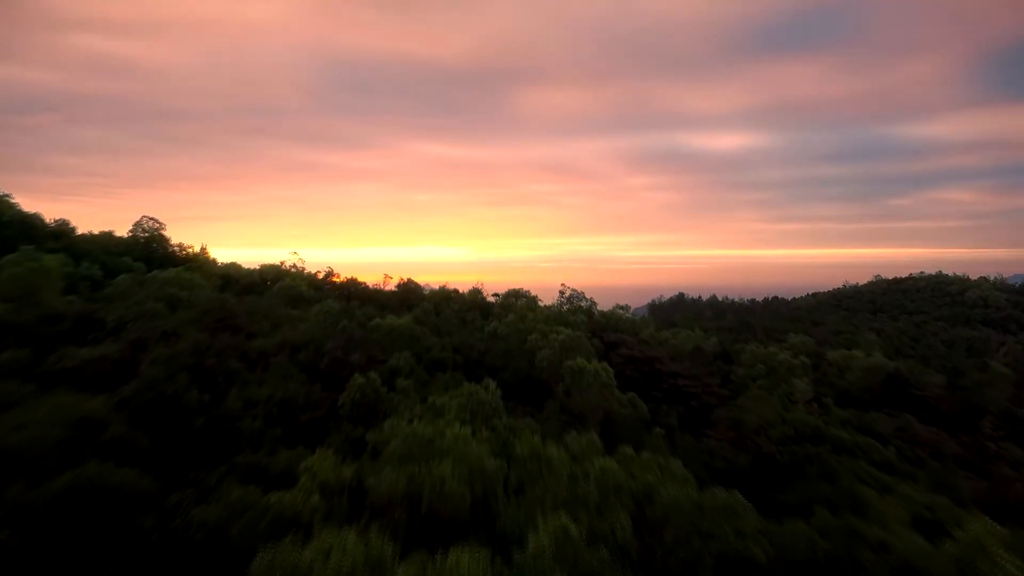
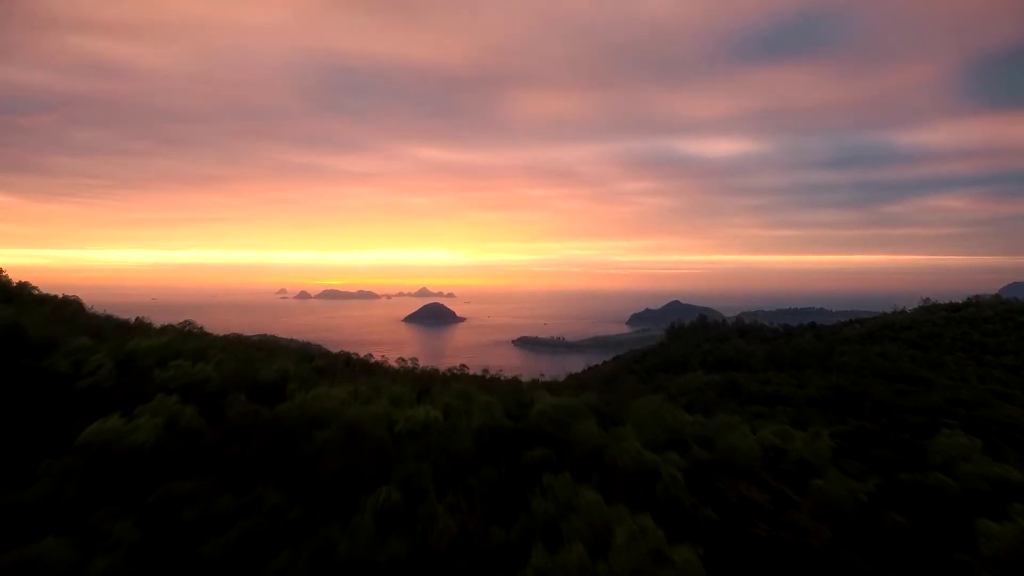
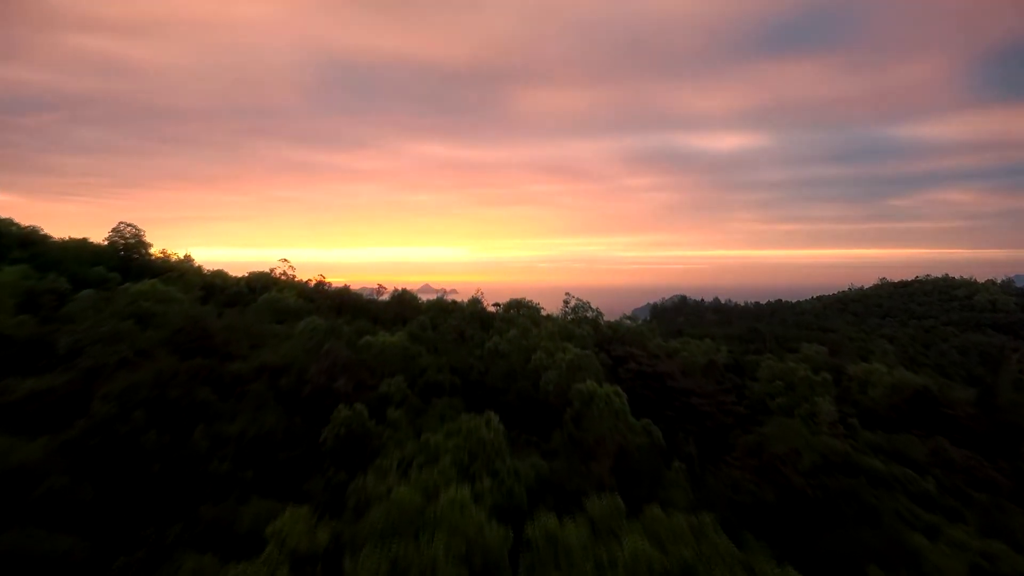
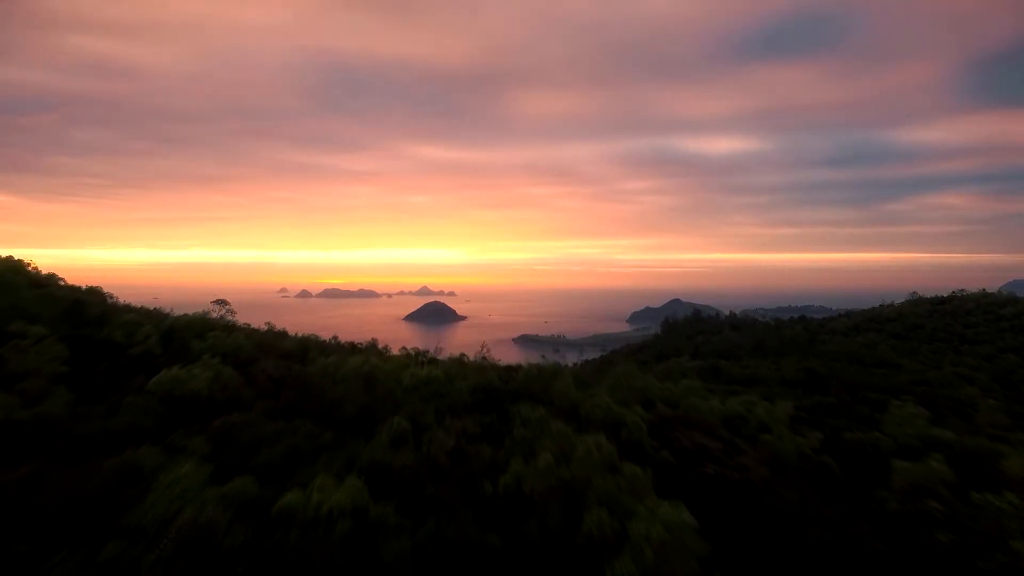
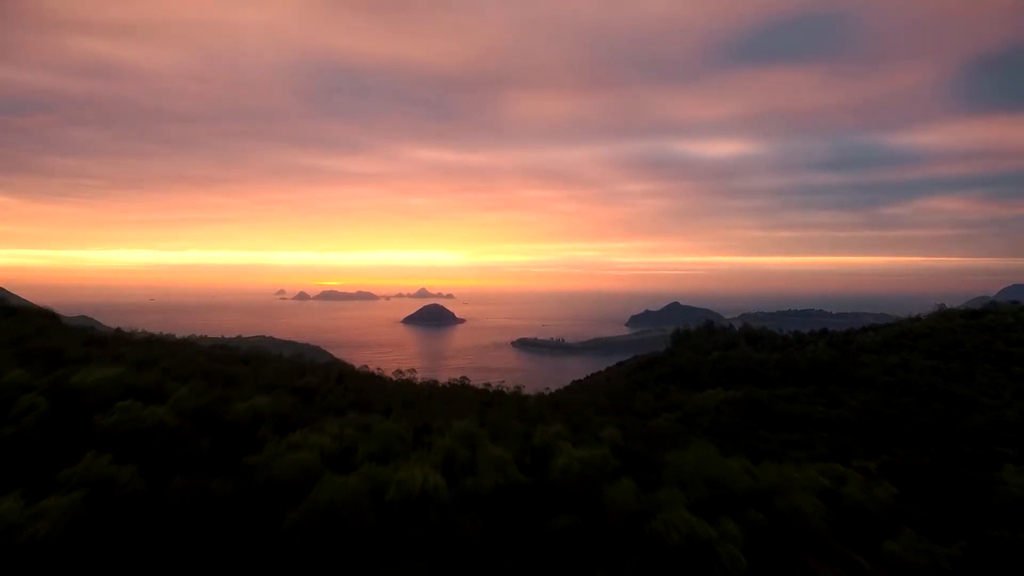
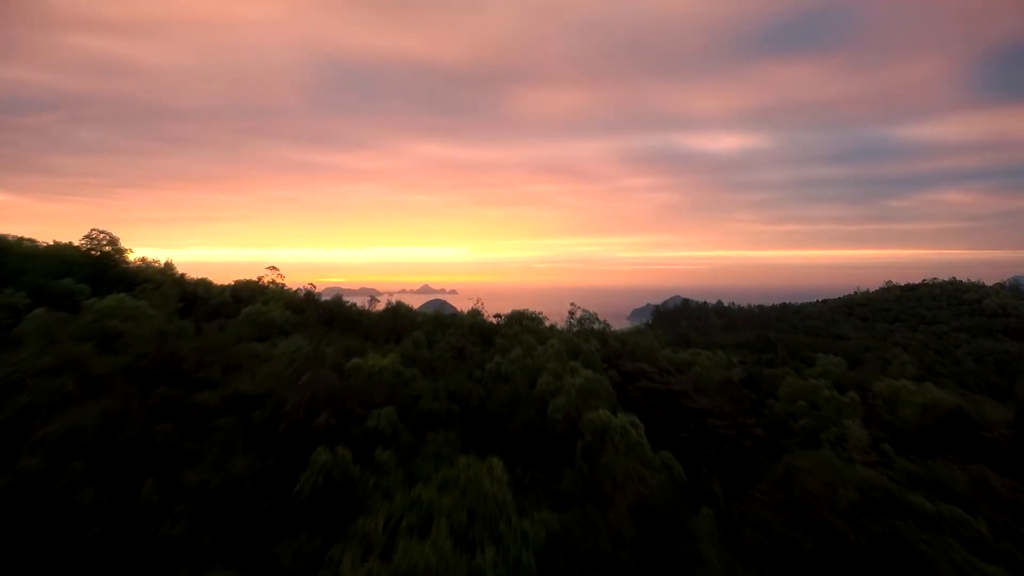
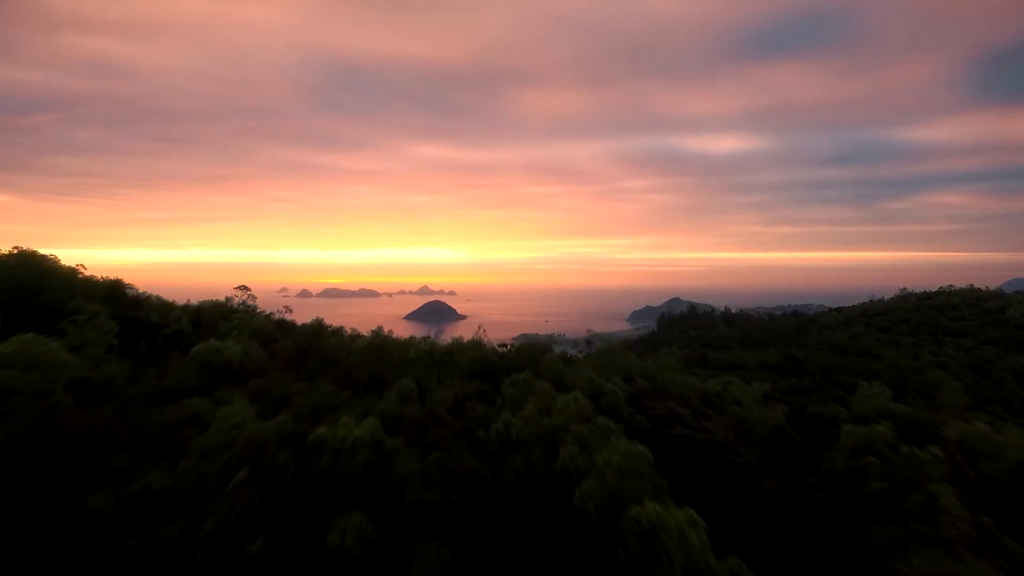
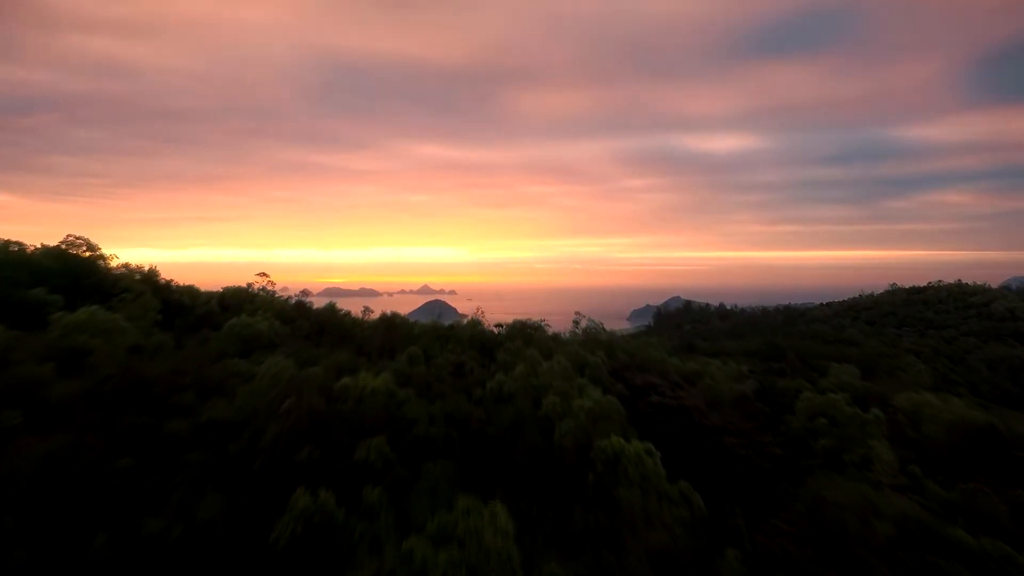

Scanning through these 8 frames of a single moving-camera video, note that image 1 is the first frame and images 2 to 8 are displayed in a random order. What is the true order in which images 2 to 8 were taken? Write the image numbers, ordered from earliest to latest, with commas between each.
3, 6, 8, 7, 4, 2, 5
